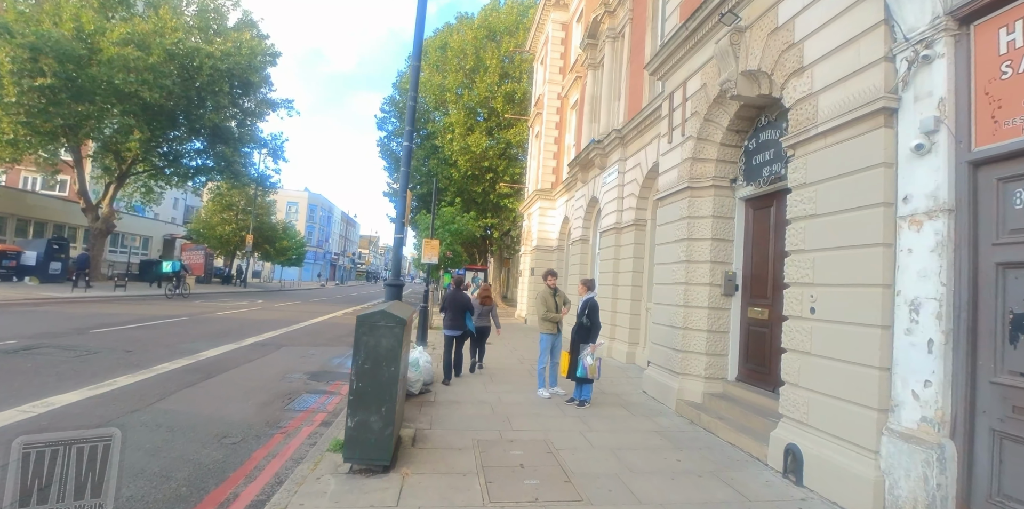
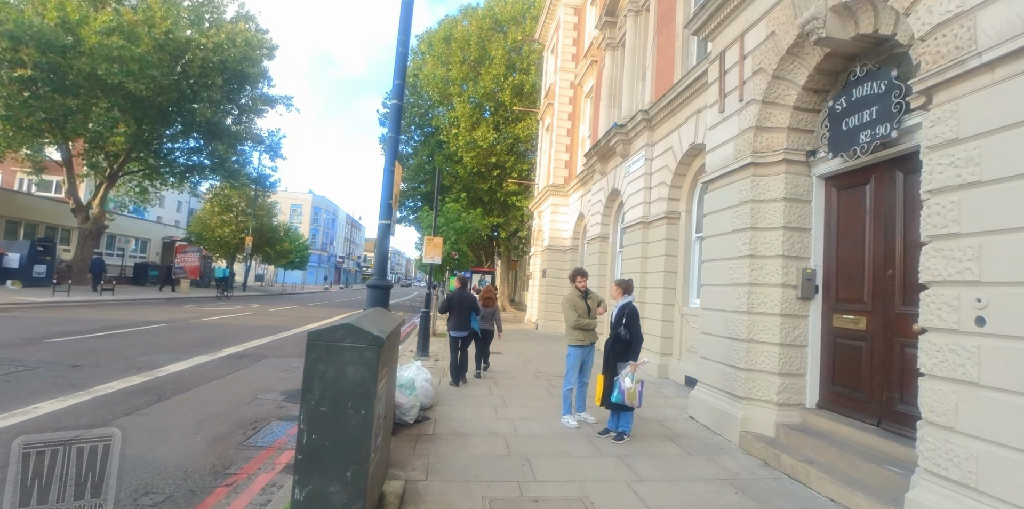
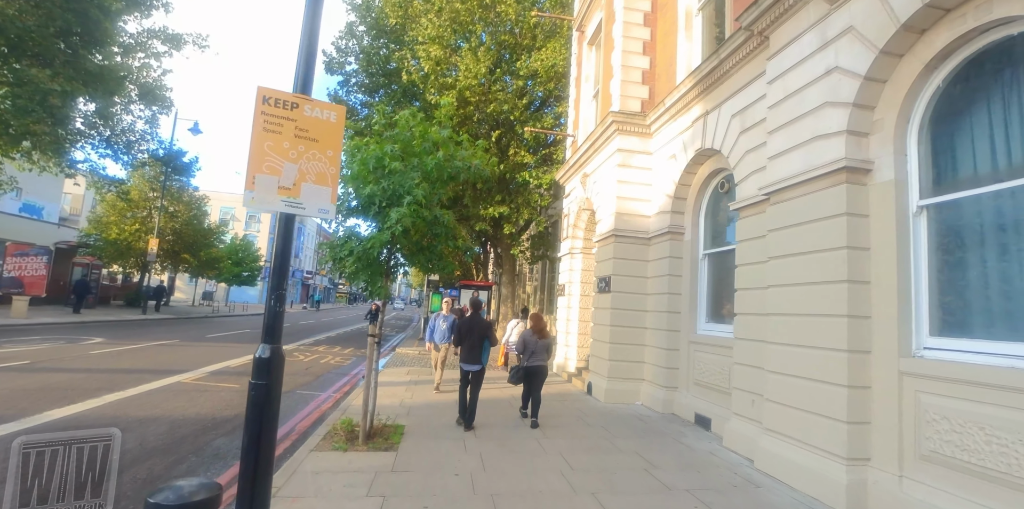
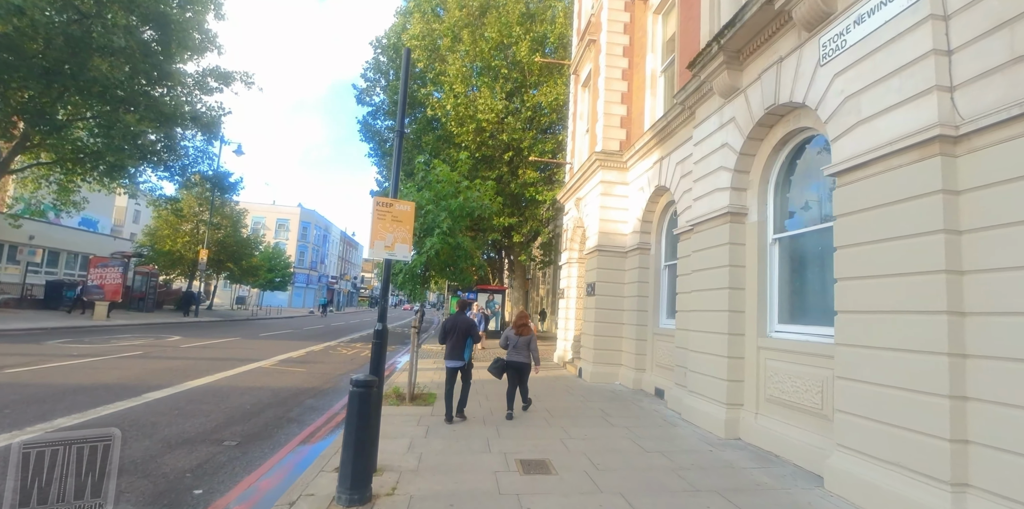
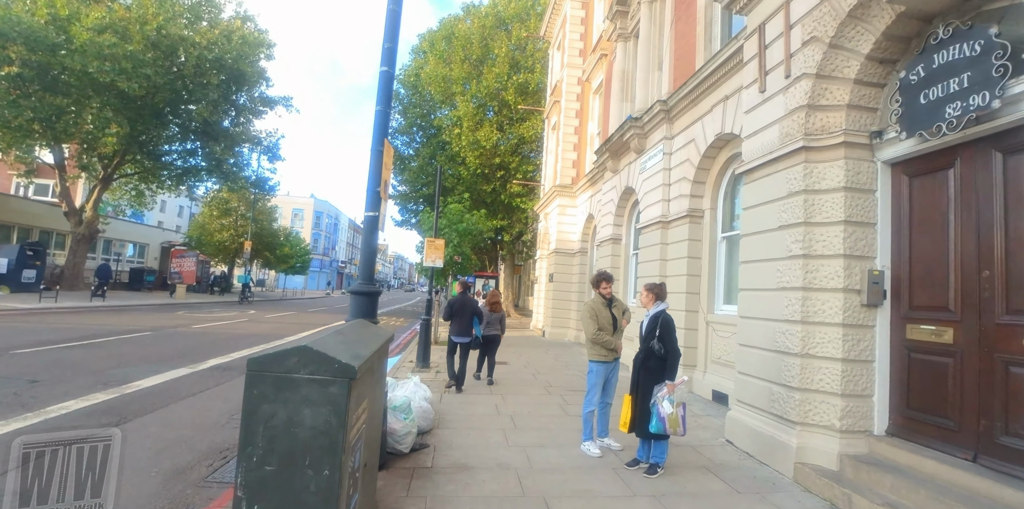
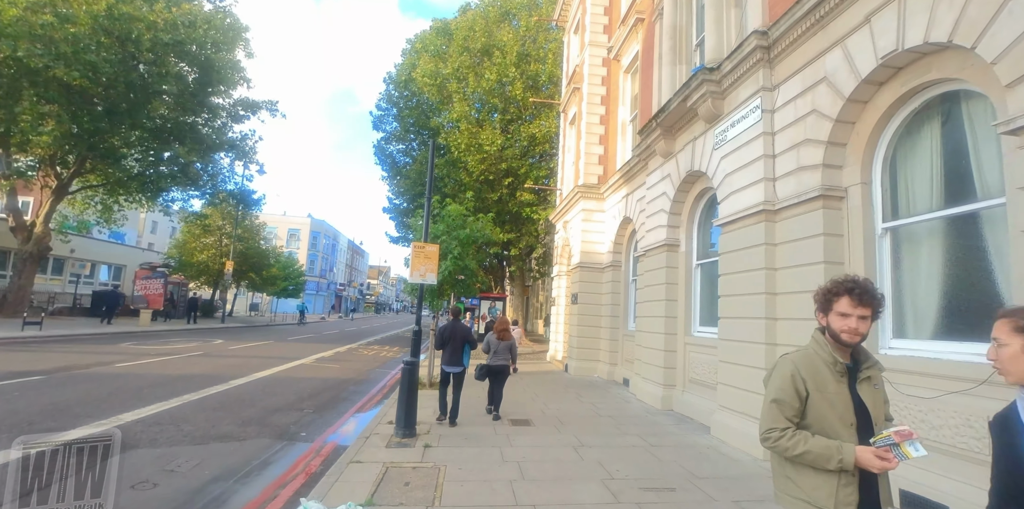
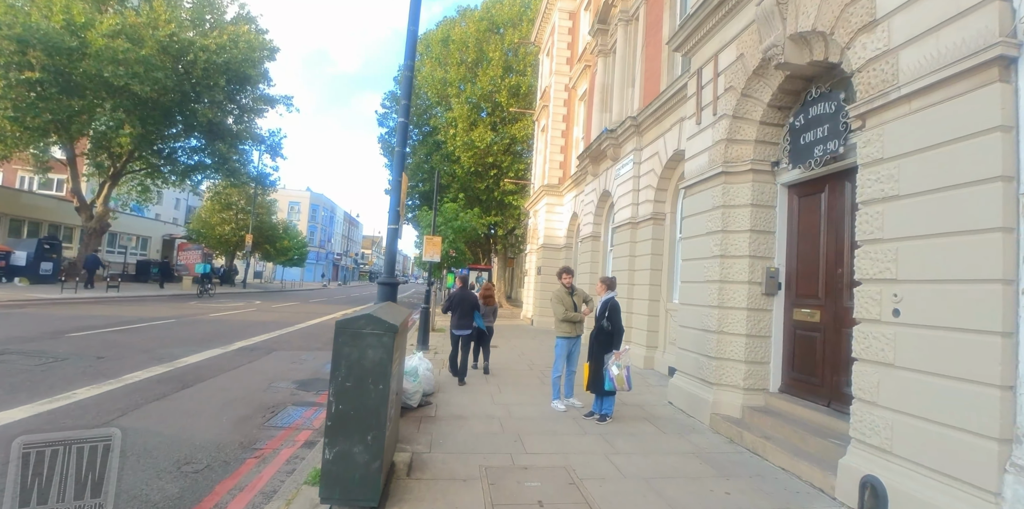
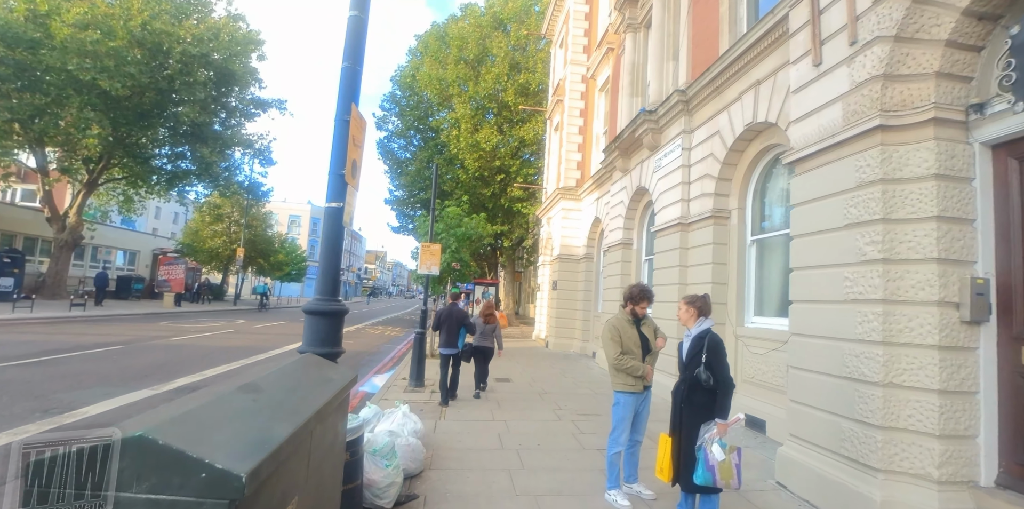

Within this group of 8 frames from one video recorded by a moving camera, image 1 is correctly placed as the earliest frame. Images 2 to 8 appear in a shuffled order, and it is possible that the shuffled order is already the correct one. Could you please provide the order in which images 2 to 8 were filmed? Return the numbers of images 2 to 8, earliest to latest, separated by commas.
7, 2, 5, 8, 6, 4, 3
